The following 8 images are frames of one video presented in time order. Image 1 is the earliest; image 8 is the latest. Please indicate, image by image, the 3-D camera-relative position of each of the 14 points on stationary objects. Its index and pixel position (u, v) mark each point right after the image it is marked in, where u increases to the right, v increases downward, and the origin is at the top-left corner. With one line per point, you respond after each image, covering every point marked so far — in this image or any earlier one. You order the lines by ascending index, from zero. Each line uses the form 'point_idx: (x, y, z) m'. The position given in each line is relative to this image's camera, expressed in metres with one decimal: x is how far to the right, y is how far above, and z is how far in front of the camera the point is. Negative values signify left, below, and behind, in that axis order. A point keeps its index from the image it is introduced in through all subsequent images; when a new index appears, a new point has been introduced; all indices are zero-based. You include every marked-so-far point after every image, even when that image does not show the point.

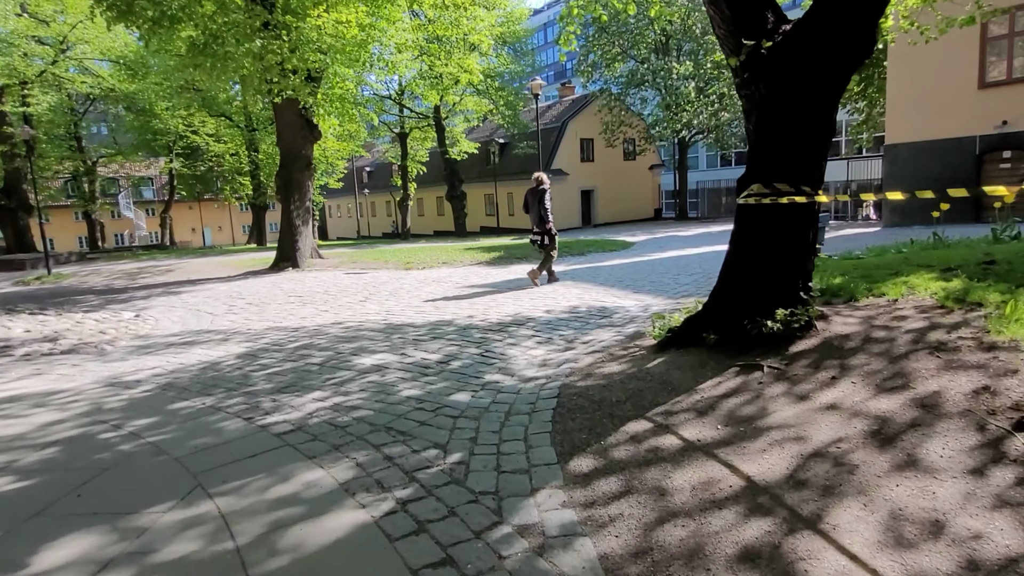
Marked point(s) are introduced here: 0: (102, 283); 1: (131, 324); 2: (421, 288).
0: (-11.4, +0.1, +16.9) m
1: (-5.4, -0.5, +8.6) m
2: (-1.7, 0.0, +11.0) m
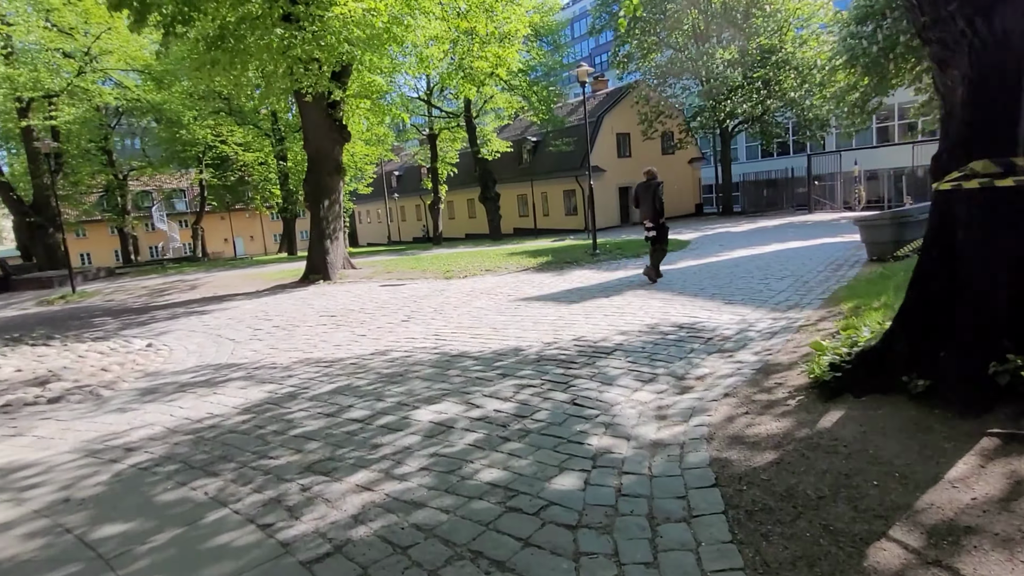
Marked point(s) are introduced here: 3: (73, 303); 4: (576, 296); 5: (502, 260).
0: (-10.2, -0.4, +16.0) m
1: (-4.5, -0.9, +7.4) m
2: (-0.7, -0.2, +9.6) m
3: (-12.2, -0.4, +17.0) m
4: (+1.0, -0.1, +9.4) m
5: (-0.2, +0.7, +15.8) m
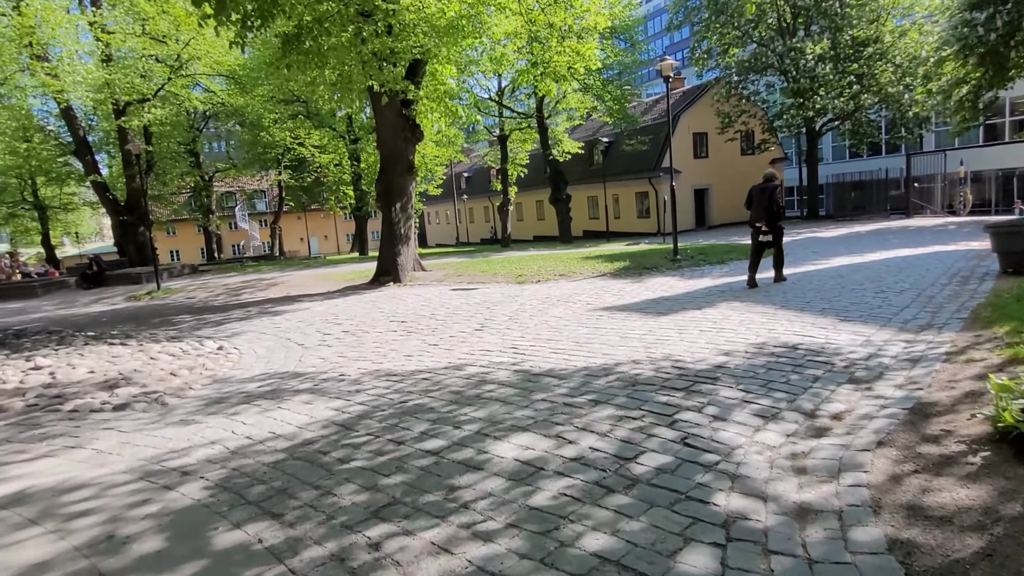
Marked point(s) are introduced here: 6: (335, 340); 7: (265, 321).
0: (-8.3, -0.3, +16.4) m
1: (-3.6, -0.9, +7.2) m
2: (+0.5, -0.3, +9.0) m
3: (-10.2, -0.3, +17.6) m
4: (+2.1, -0.3, +8.6) m
5: (+1.6, +0.6, +15.1) m
6: (-2.4, -0.7, +8.1) m
7: (-4.2, -0.6, +10.4) m
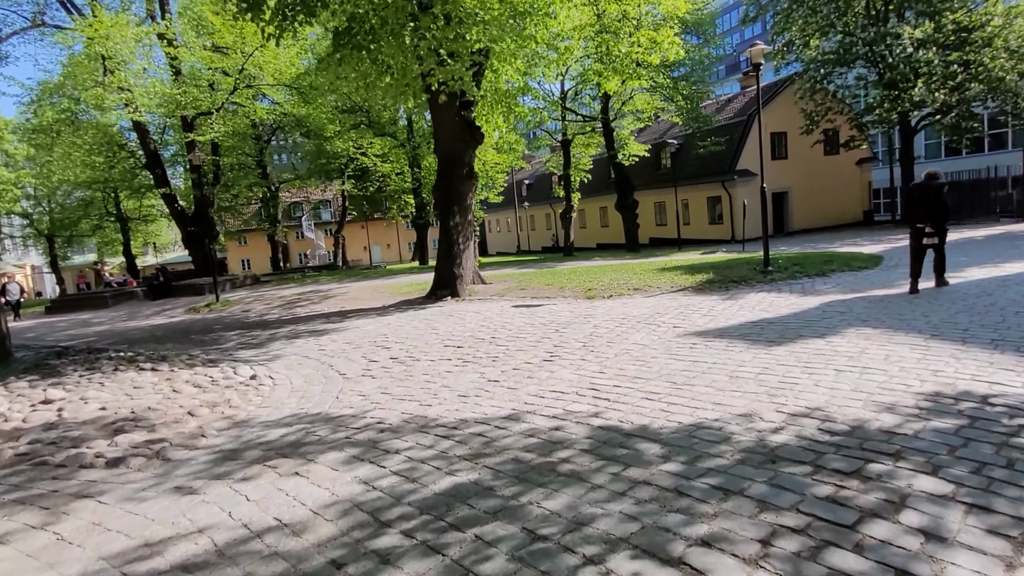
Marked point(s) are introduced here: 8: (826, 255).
0: (-6.6, -0.7, +15.8) m
1: (-2.8, -1.1, +6.2) m
2: (+1.4, -0.6, +7.6) m
3: (-8.4, -0.7, +17.2) m
4: (+3.0, -0.5, +7.1) m
5: (+3.2, +0.2, +13.5) m
6: (-1.5, -0.9, +7.0) m
7: (-3.2, -0.9, +9.5) m
8: (+8.0, +0.8, +15.4) m
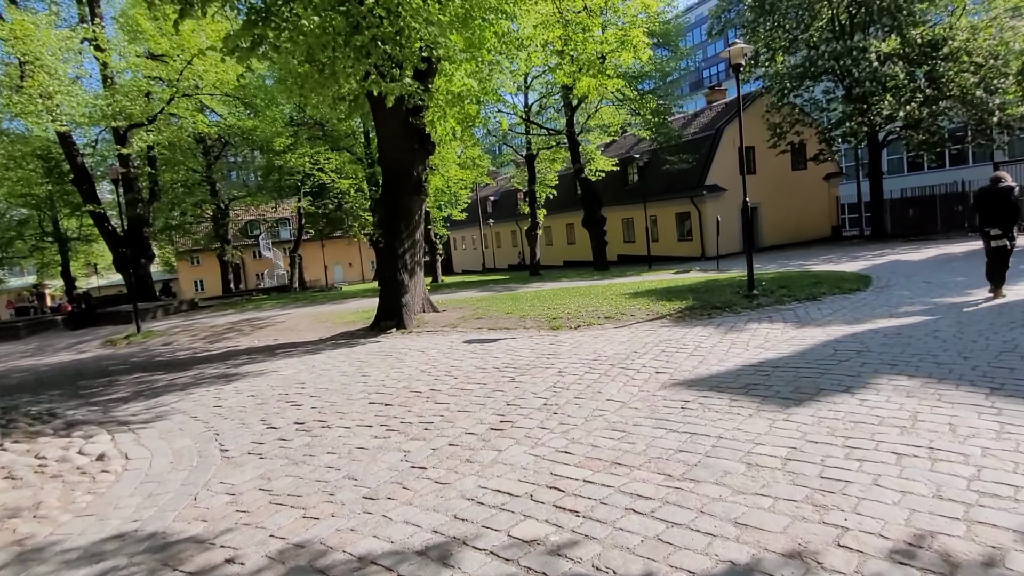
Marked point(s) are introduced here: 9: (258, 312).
0: (-7.6, -1.4, +13.8) m
1: (-3.3, -1.5, +4.4) m
2: (+0.8, -1.0, +6.0) m
3: (-9.4, -1.4, +15.1) m
4: (+2.5, -0.9, +5.6) m
5: (+2.3, -0.3, +12.1) m
6: (-2.0, -1.4, +5.3) m
7: (-3.8, -1.3, +7.6) m
8: (+7.0, +0.3, +14.2) m
9: (-8.2, -0.8, +19.5) m
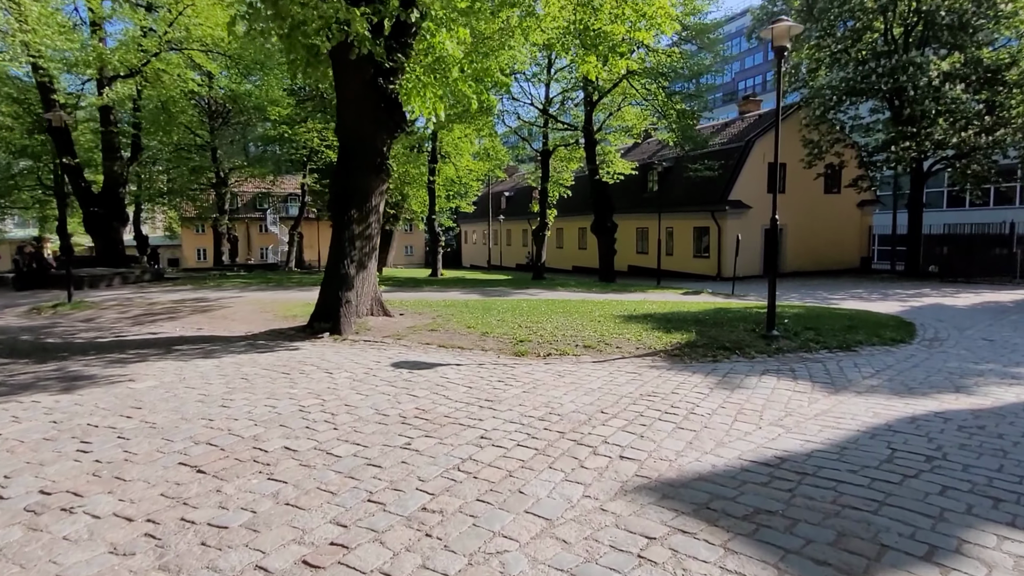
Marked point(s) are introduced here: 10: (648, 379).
0: (-8.2, -0.8, +11.8) m
1: (-4.2, -1.3, +2.3) m
2: (0.0, -1.2, +3.9) m
3: (-10.0, -0.6, +13.2) m
4: (+1.7, -1.3, +3.4) m
5: (+1.7, -0.7, +9.9) m
6: (-2.9, -1.3, +3.2) m
7: (-4.6, -1.1, +5.6) m
8: (+6.4, -0.5, +11.9) m
9: (-8.6, -0.1, +17.5) m
10: (+1.6, -1.0, +7.0) m
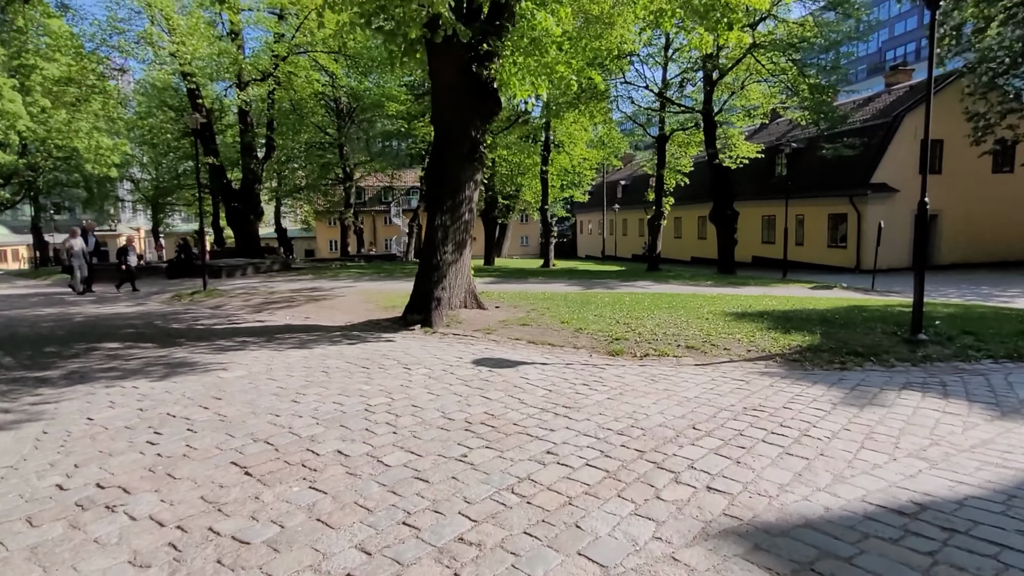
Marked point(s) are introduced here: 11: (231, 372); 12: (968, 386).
0: (-6.2, -0.5, +12.7) m
1: (-4.1, -1.3, +2.6) m
2: (+0.3, -1.2, +3.3) m
3: (-7.7, -0.4, +14.3) m
4: (+1.9, -1.3, +2.5) m
5: (+3.1, -0.6, +8.9) m
6: (-2.6, -1.3, +3.2) m
7: (-3.9, -1.0, +5.9) m
8: (+8.2, -0.5, +10.0) m
9: (-5.5, +0.2, +18.4) m
10: (+2.4, -1.0, +6.1) m
11: (-3.1, -0.9, +6.7) m
12: (+4.7, -1.0, +6.2) m
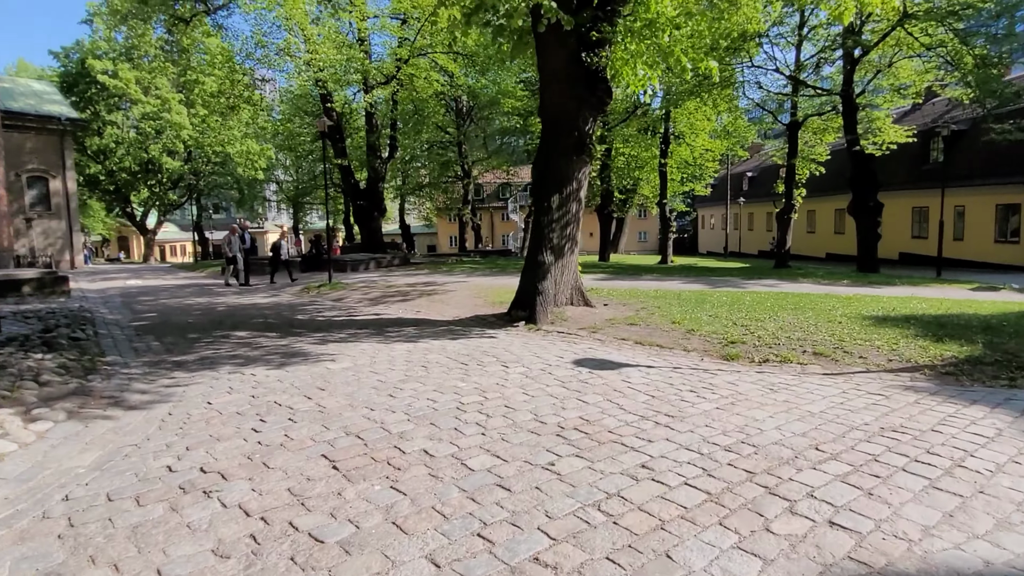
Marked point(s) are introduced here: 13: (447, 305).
0: (-3.9, -0.4, +13.4) m
1: (-3.7, -1.2, +3.1) m
2: (+0.8, -1.2, +2.9) m
3: (-5.1, -0.2, +15.3) m
4: (+2.1, -1.3, +1.9) m
5: (+4.5, -0.6, +7.9) m
6: (-2.2, -1.2, +3.4) m
7: (-2.9, -1.0, +6.3) m
8: (+9.7, -0.5, +8.0) m
9: (-2.1, +0.4, +18.8) m
10: (+3.3, -1.0, +5.3) m
11: (-2.0, -0.9, +7.0) m
12: (+5.5, -1.0, +5.0) m
13: (-1.4, -0.3, +12.7) m
